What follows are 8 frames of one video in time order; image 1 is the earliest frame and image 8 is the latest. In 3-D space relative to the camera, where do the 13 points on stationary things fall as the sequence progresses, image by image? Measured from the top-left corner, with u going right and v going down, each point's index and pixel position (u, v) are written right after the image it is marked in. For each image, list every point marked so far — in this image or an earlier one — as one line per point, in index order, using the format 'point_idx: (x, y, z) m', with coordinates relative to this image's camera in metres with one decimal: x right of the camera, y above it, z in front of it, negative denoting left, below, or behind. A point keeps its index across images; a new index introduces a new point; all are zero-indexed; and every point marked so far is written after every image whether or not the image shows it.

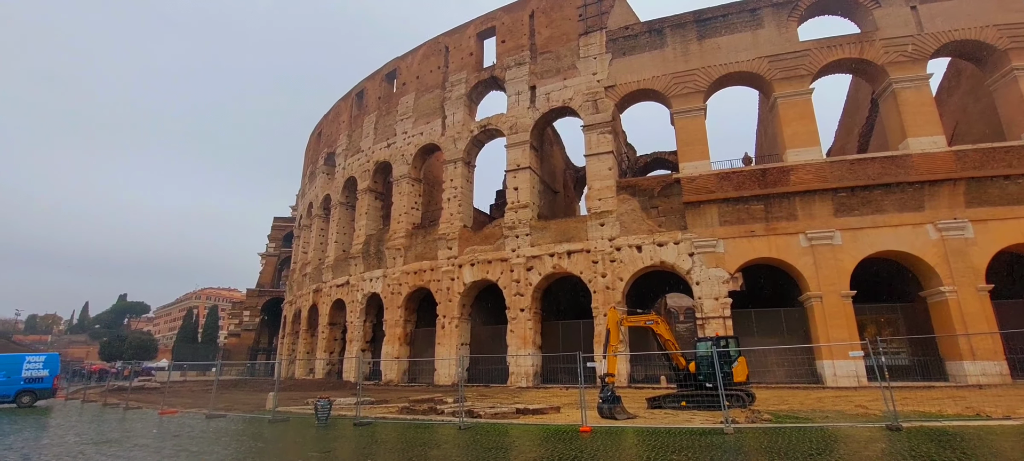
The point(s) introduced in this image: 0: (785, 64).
0: (+10.0, +6.1, +14.9) m
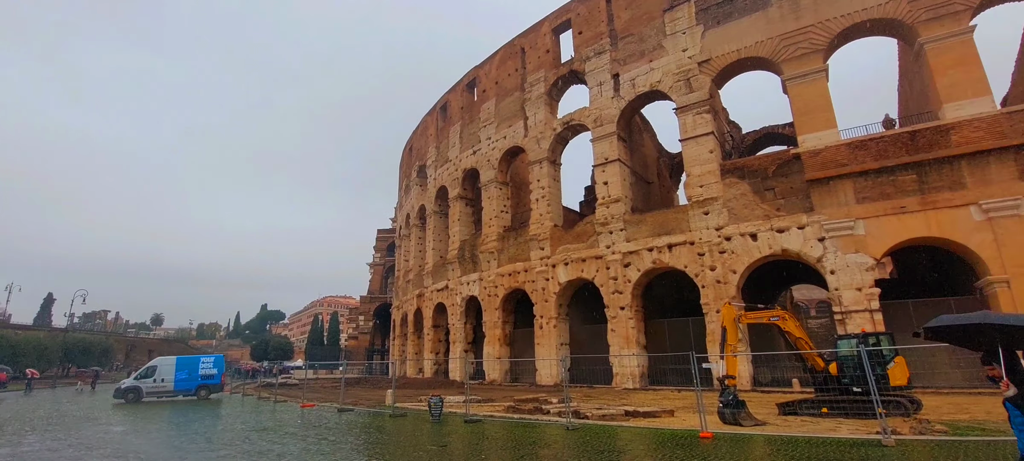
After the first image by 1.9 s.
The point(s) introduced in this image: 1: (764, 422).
0: (+12.6, +6.9, +12.4) m
1: (+4.6, -3.5, +7.5) m
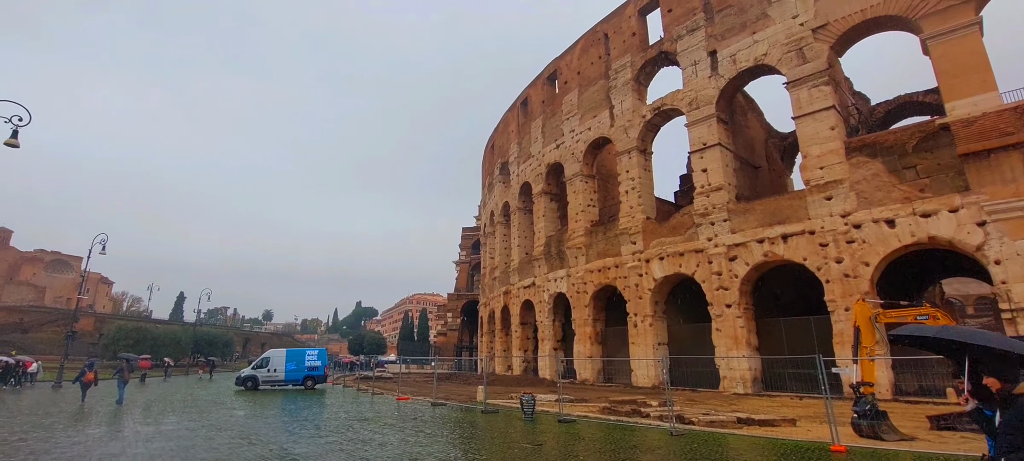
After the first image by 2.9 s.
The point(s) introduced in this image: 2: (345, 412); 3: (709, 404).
0: (+14.7, +7.3, +10.2) m
1: (+6.4, -3.3, +6.5) m
2: (-4.4, -4.8, +10.8) m
3: (+4.7, -4.2, +9.9) m
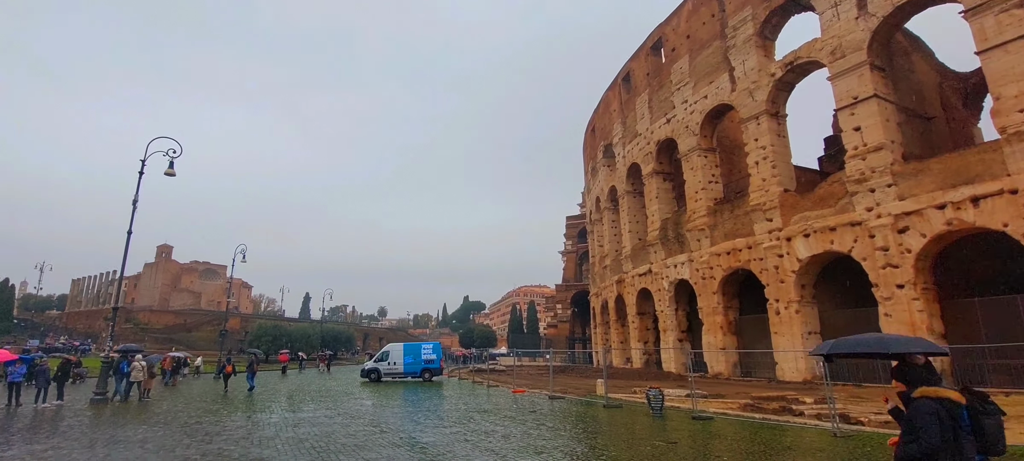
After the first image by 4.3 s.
0: (+16.5, +8.5, +7.0) m
1: (+8.4, -2.6, +4.9) m
2: (-1.3, -4.7, +11.1) m
3: (+7.4, -3.6, +8.6) m
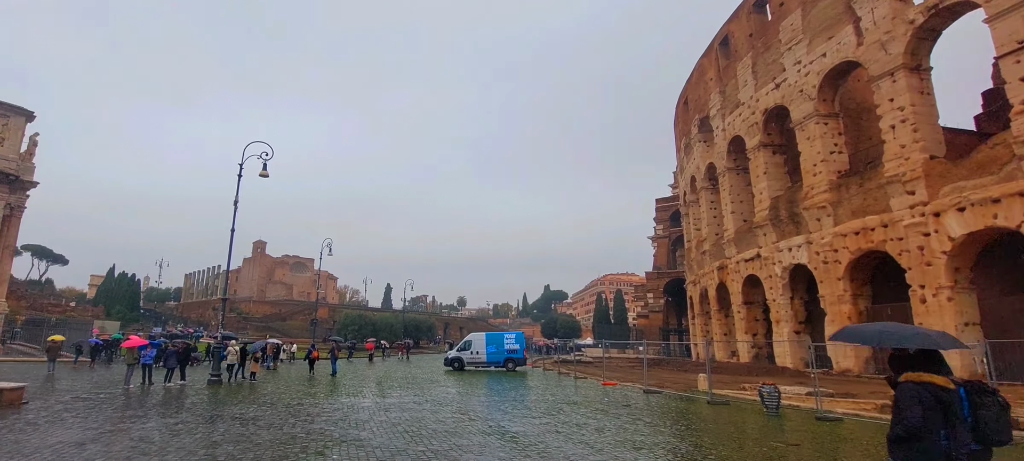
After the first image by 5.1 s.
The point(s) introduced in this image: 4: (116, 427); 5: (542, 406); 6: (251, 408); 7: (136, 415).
0: (+17.7, +9.2, +4.1) m
1: (+9.7, -2.2, +3.4) m
2: (+0.9, -4.3, +10.8) m
3: (+9.2, -3.1, +7.2) m
4: (-10.9, -5.4, +11.2) m
5: (+0.7, -4.4, +10.1) m
6: (-7.5, -5.1, +11.8) m
7: (-10.7, -5.2, +11.6) m
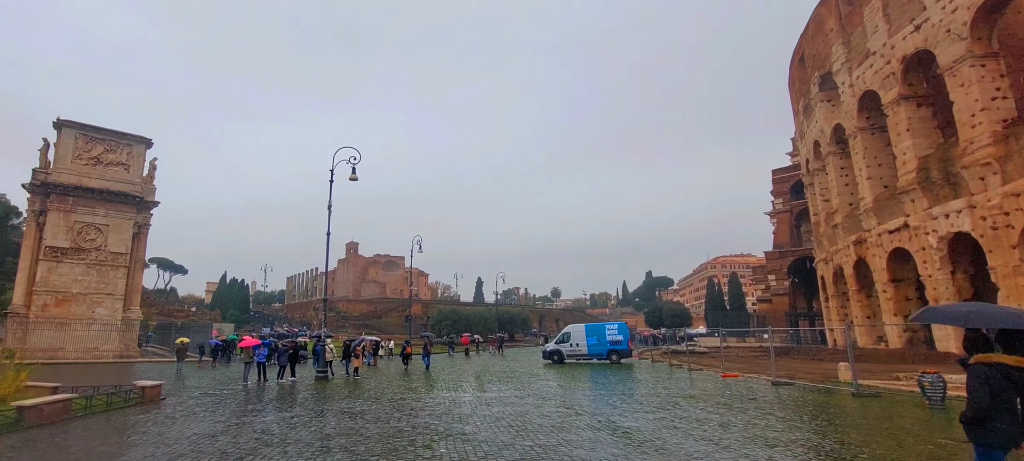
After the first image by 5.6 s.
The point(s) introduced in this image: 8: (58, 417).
0: (+18.6, +10.4, +1.3) m
1: (+11.2, -1.4, +1.8) m
2: (+3.6, -3.9, +10.2) m
3: (+11.2, -2.2, +5.5) m
4: (-8.0, -5.6, +12.1) m
5: (+3.3, -4.0, +9.5) m
6: (-4.6, -5.1, +12.2) m
7: (-7.8, -5.4, +12.5) m
8: (-14.0, -5.7, +12.8) m
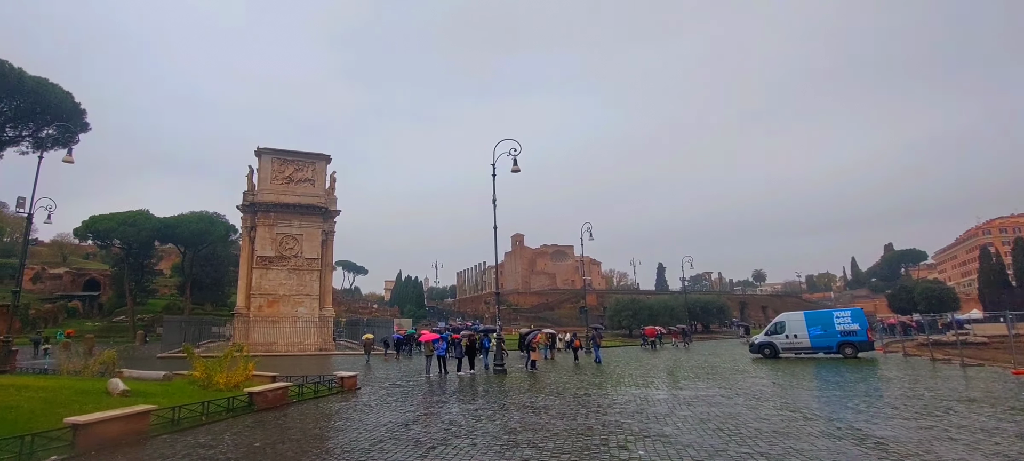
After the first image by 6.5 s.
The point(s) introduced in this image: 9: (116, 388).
0: (+19.8, +12.1, -3.7) m
1: (+13.5, -0.2, -1.7) m
2: (+8.1, -3.1, +8.2) m
3: (+14.4, -1.0, +2.0) m
4: (-2.6, -5.6, +12.6) m
5: (+7.7, -3.2, +7.7) m
6: (+0.7, -4.9, +12.0) m
7: (-2.3, -5.4, +12.9) m
8: (-8.3, -6.1, +14.6) m
9: (-13.9, -5.5, +14.4) m
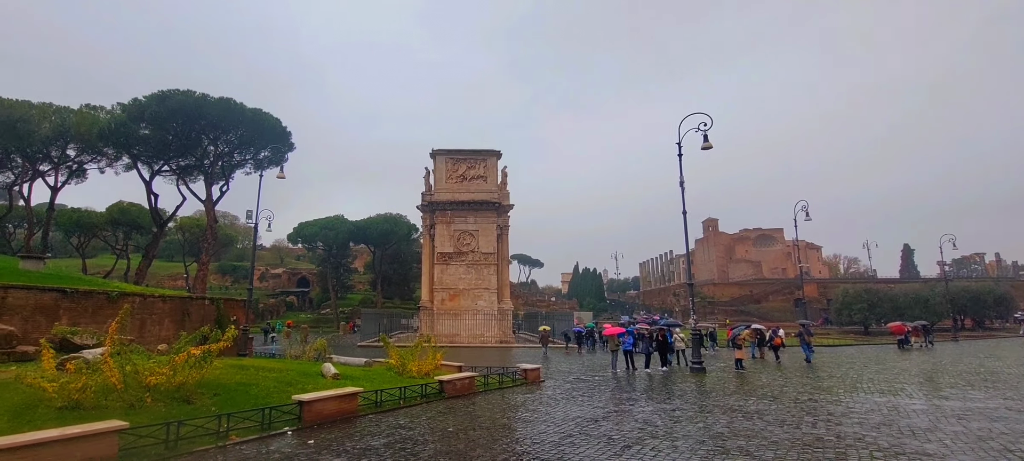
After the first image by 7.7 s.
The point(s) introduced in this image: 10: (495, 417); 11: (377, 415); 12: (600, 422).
0: (+20.7, +13.0, -8.9) m
1: (+15.6, +0.5, -5.4) m
2: (+12.6, -2.4, +5.5) m
3: (+17.3, -0.2, -2.0) m
4: (+3.3, -5.2, +12.2) m
5: (+12.1, -2.6, +5.0) m
6: (+6.4, -4.4, +10.8) m
7: (+3.6, -5.0, +12.4) m
8: (-1.8, -6.0, +15.4) m
9: (-7.4, -5.7, +16.4) m
10: (-0.4, -6.0, +13.3) m
11: (-4.3, -6.0, +13.4) m
12: (+2.8, -5.5, +11.9) m
